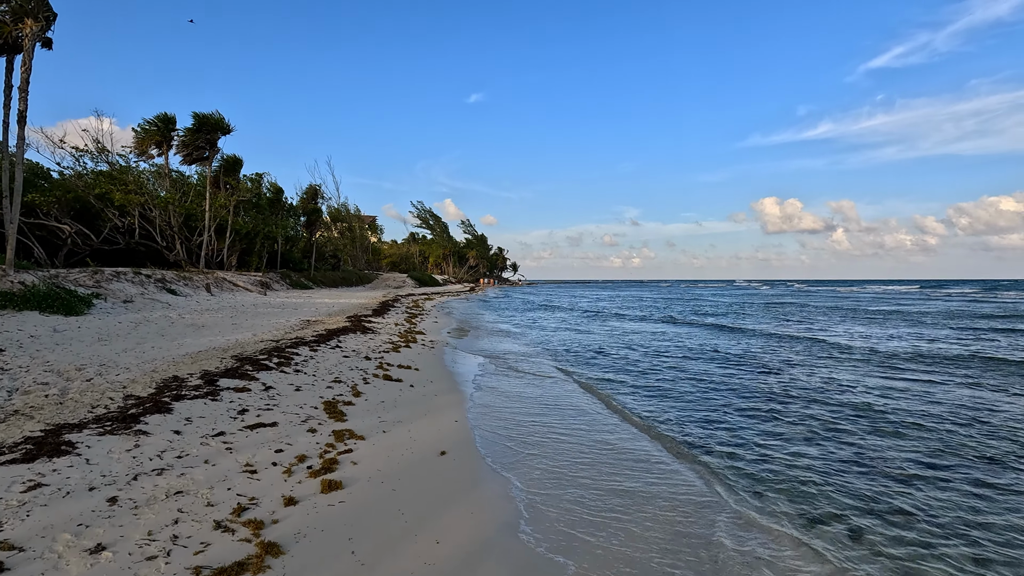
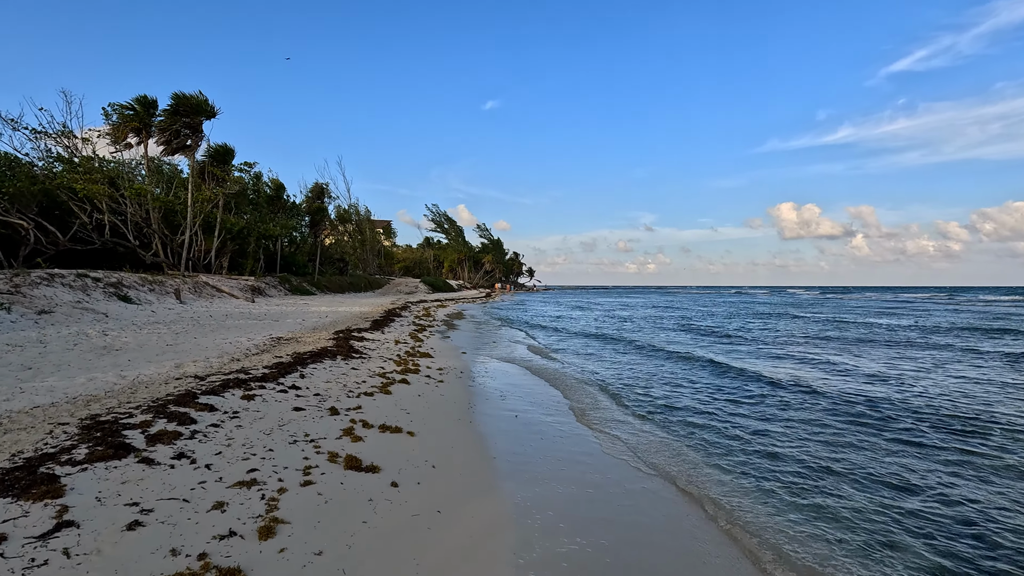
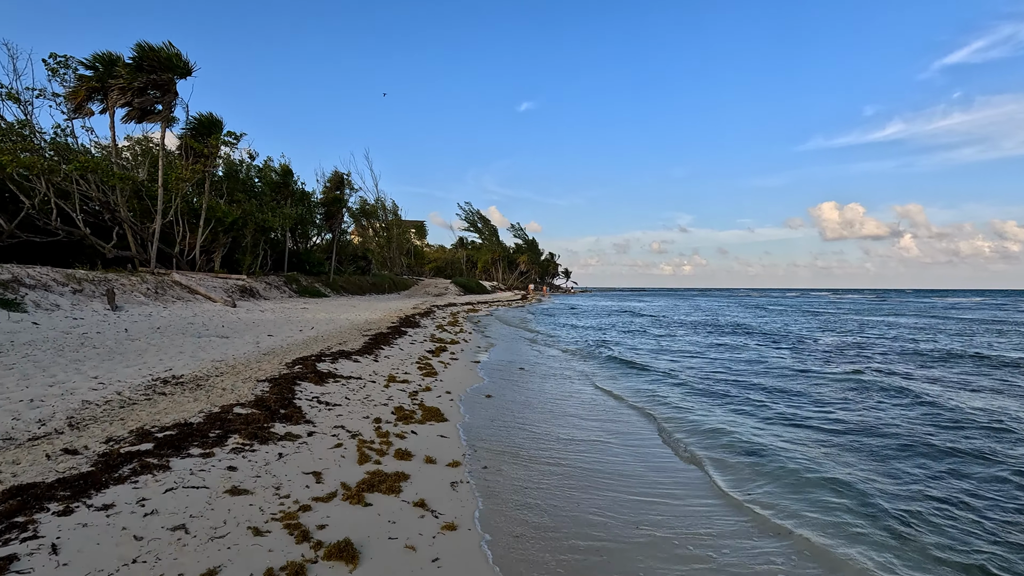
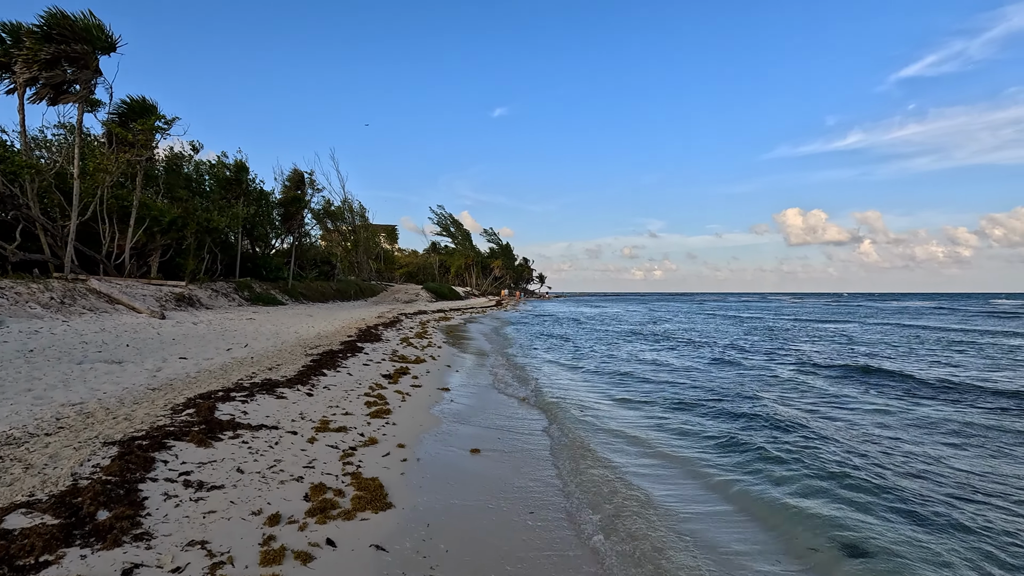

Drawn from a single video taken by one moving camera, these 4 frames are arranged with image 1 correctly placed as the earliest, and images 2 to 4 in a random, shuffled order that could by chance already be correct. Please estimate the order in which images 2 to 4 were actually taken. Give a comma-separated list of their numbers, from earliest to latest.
2, 3, 4
